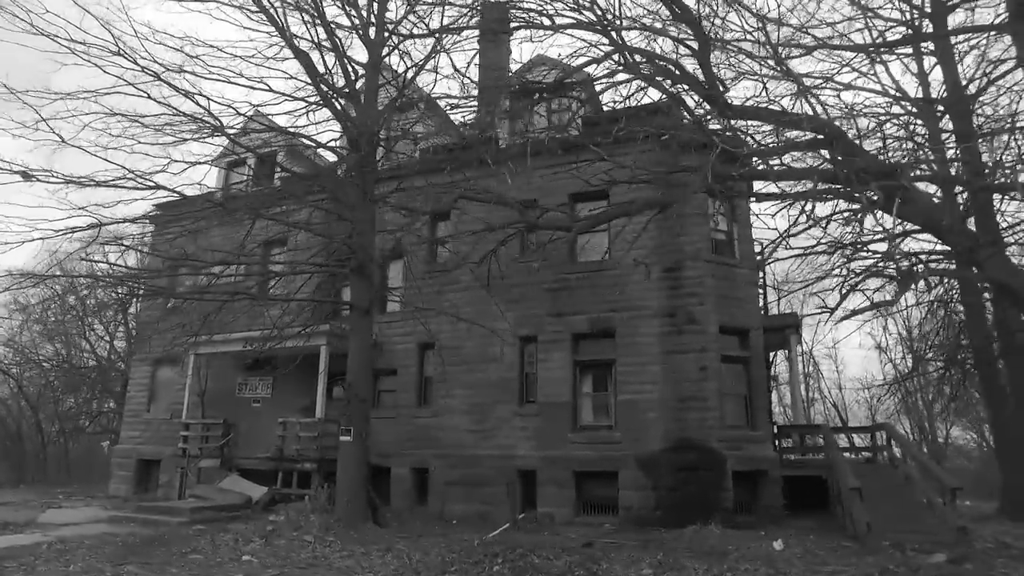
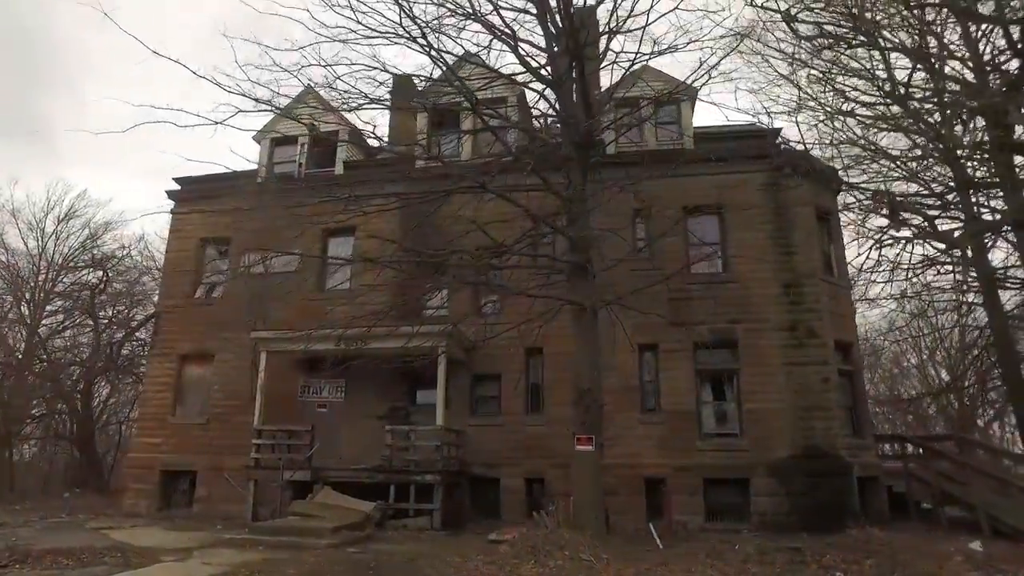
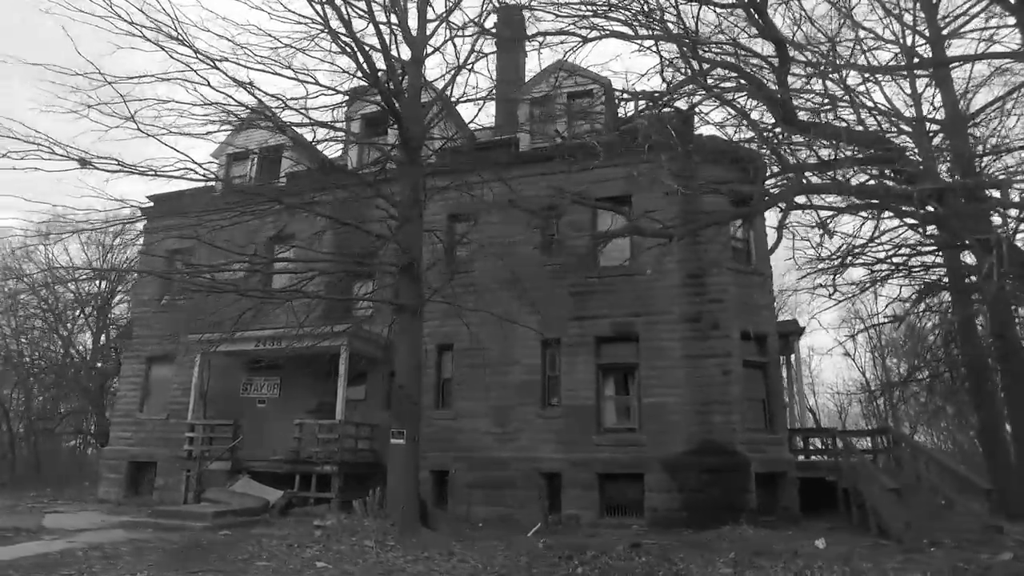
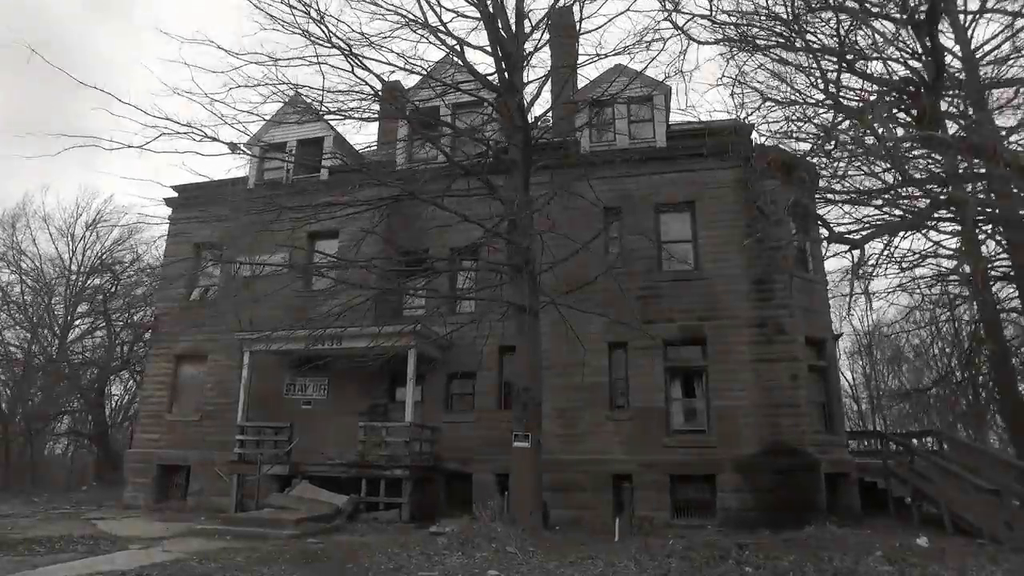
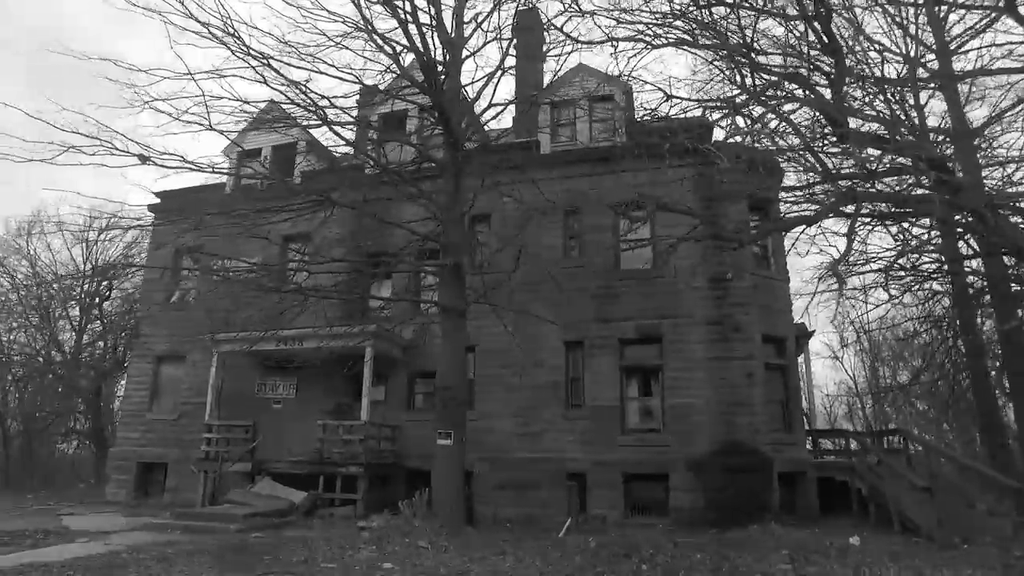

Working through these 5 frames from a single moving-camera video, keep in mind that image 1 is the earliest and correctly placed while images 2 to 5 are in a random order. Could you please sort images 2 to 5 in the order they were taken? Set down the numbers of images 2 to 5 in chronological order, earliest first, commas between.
3, 5, 4, 2
